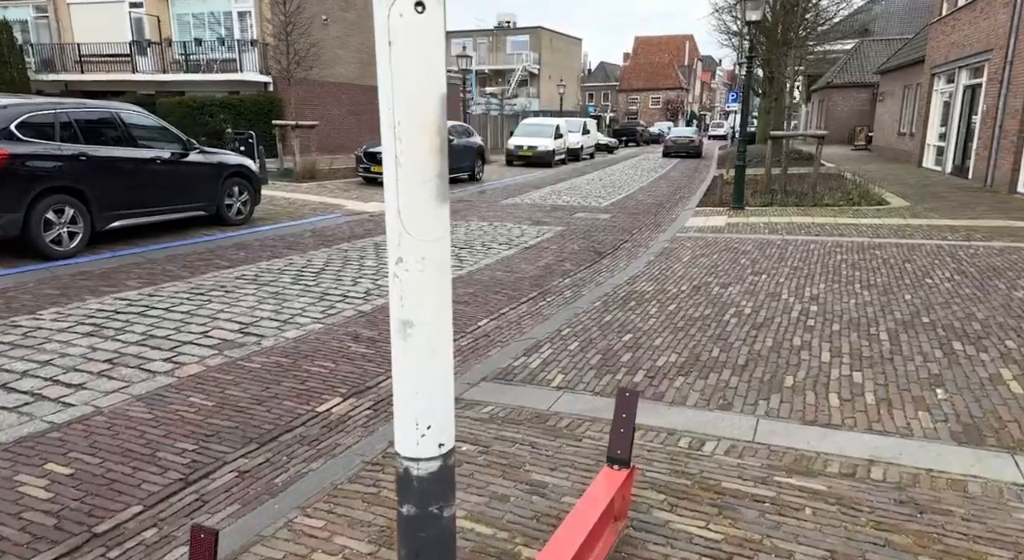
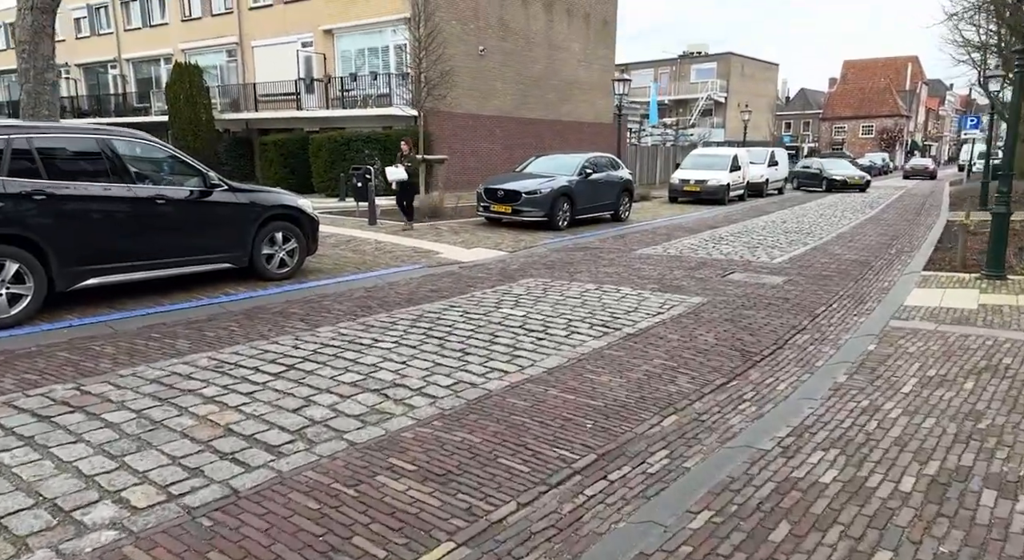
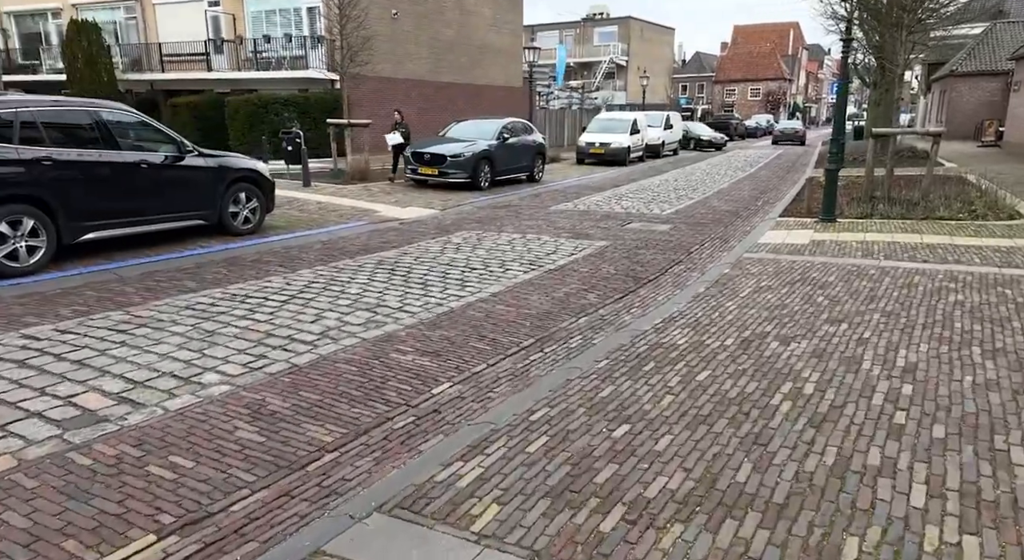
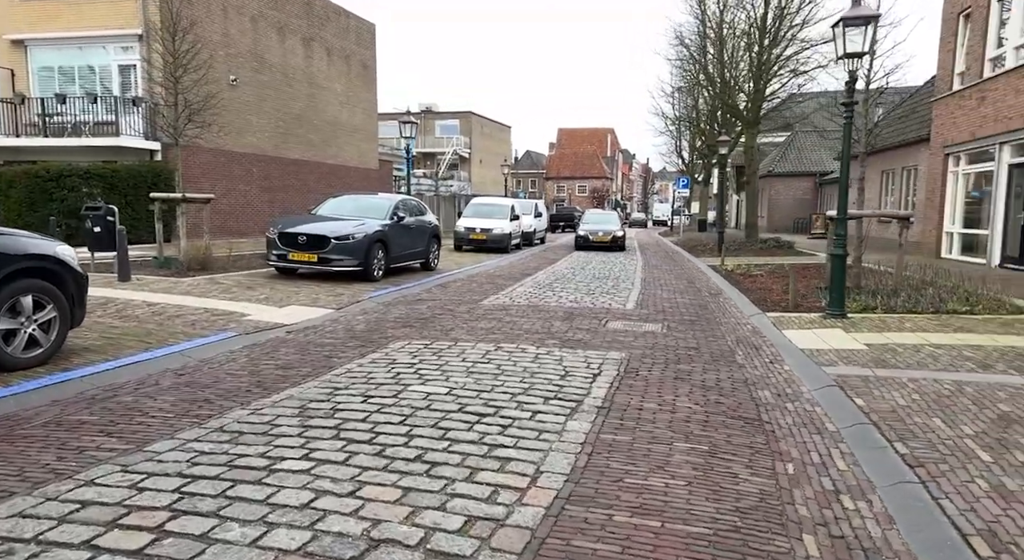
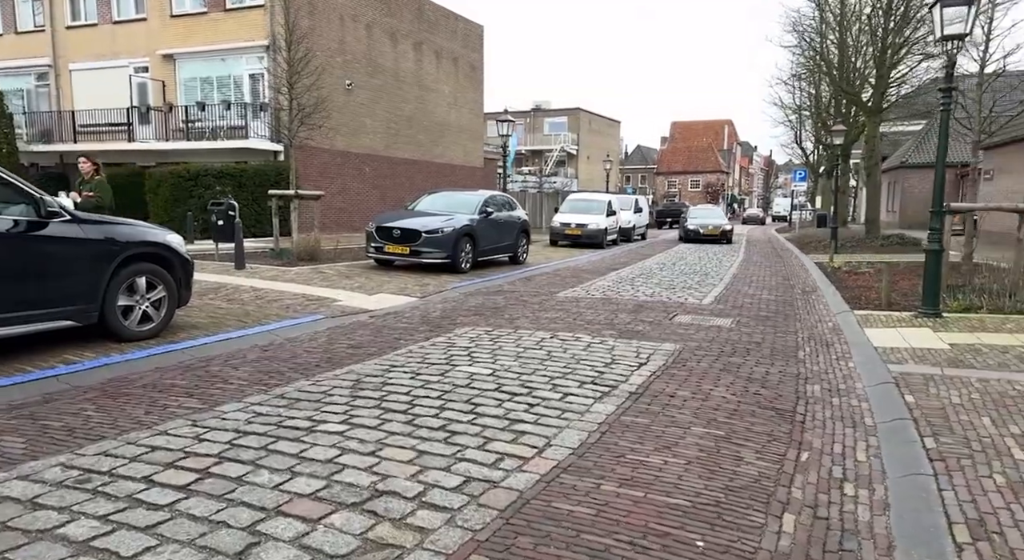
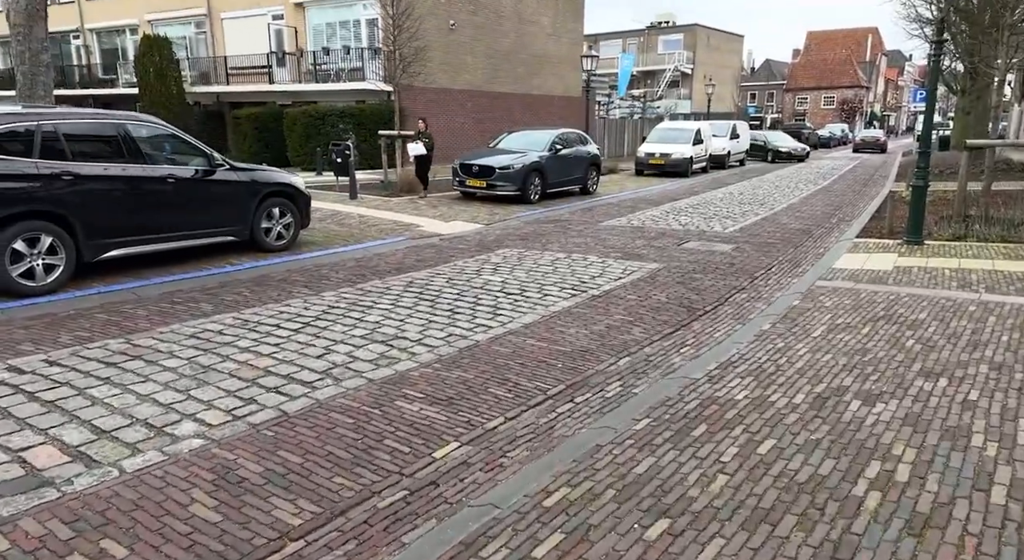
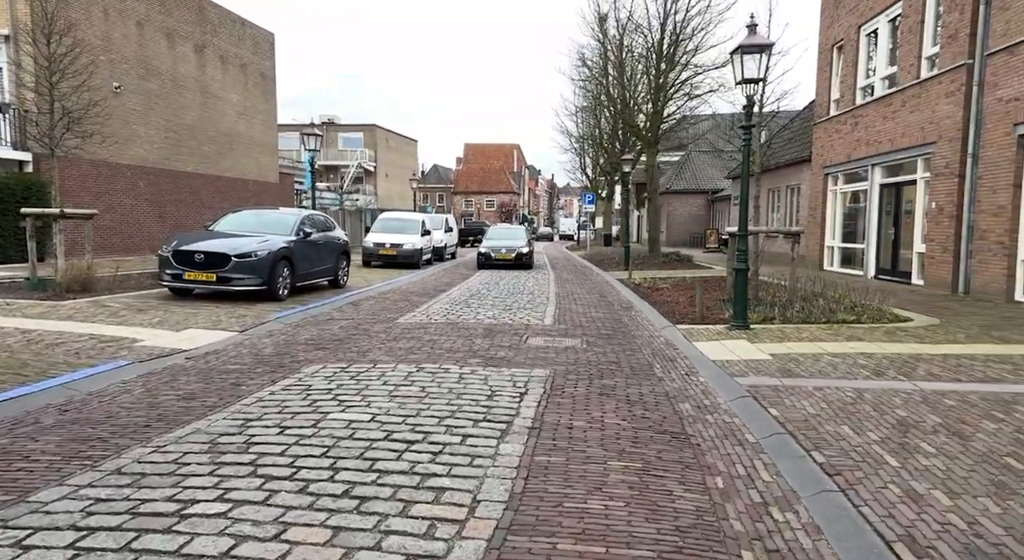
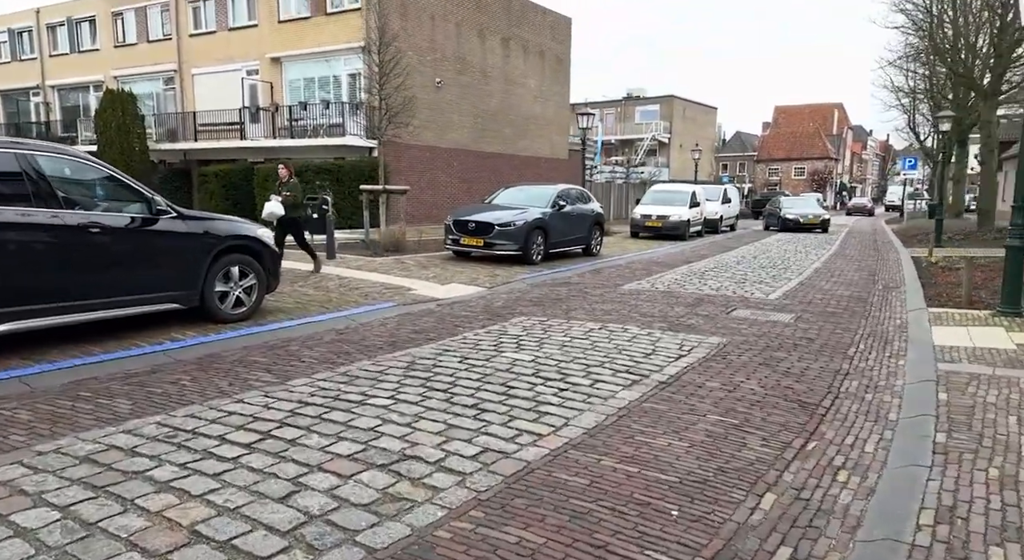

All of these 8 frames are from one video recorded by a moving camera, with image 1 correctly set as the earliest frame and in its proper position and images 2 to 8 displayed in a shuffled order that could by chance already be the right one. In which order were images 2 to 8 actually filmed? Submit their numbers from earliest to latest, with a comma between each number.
3, 6, 2, 8, 5, 4, 7
